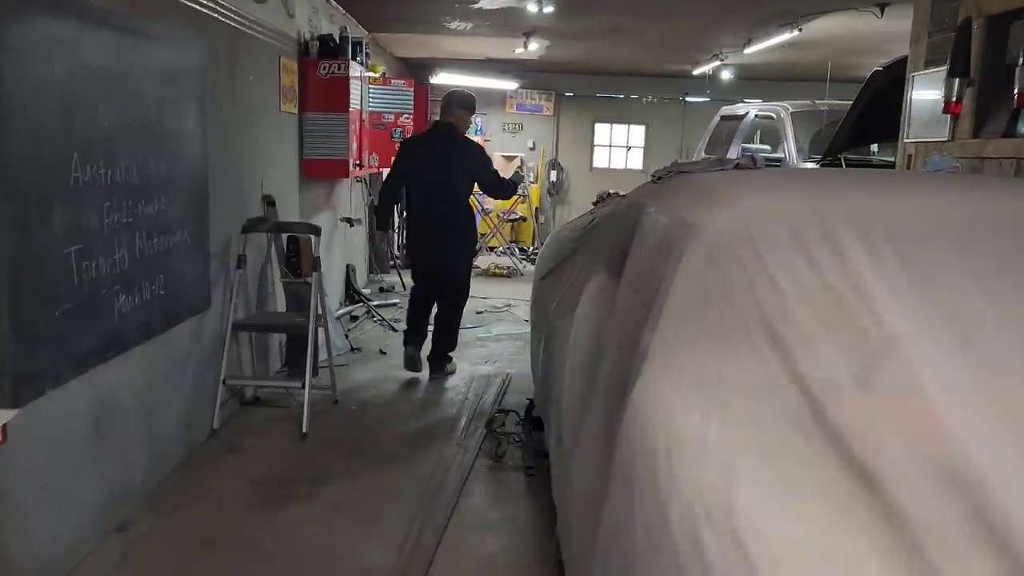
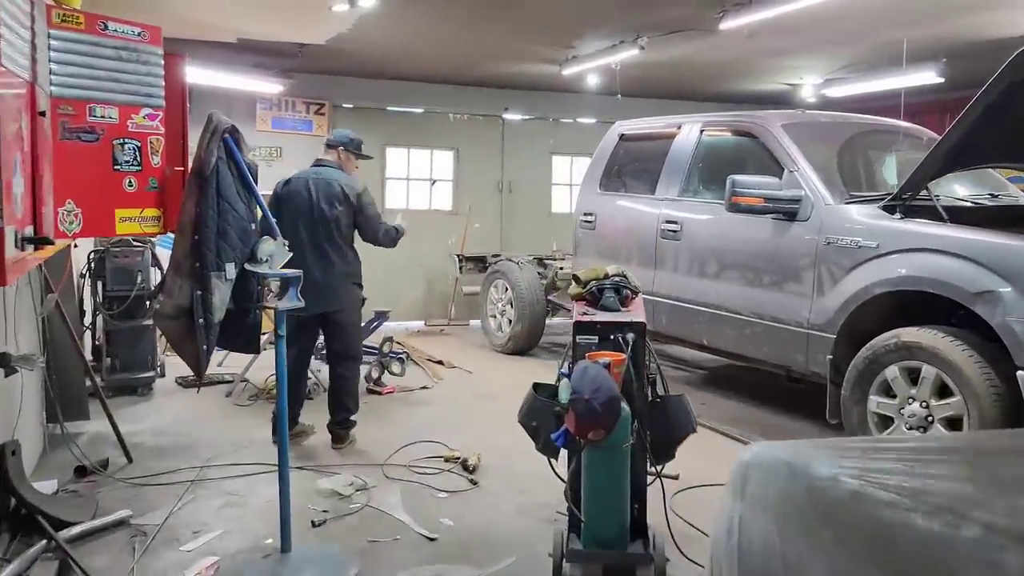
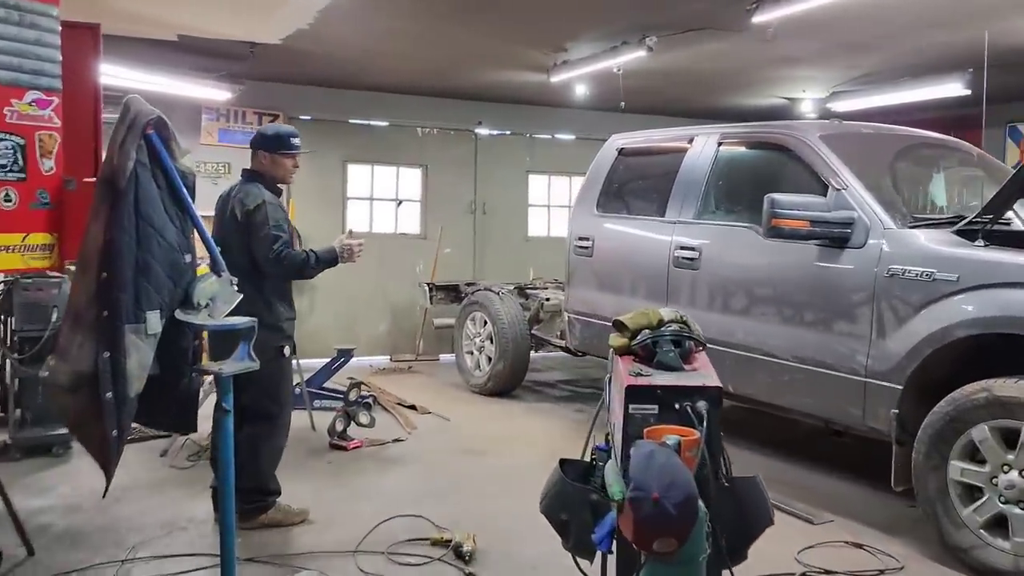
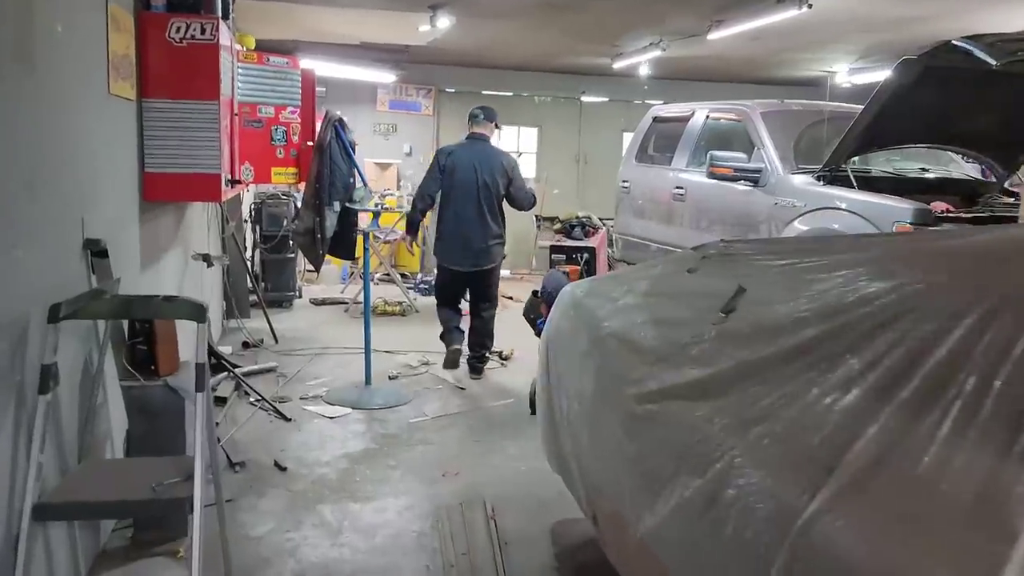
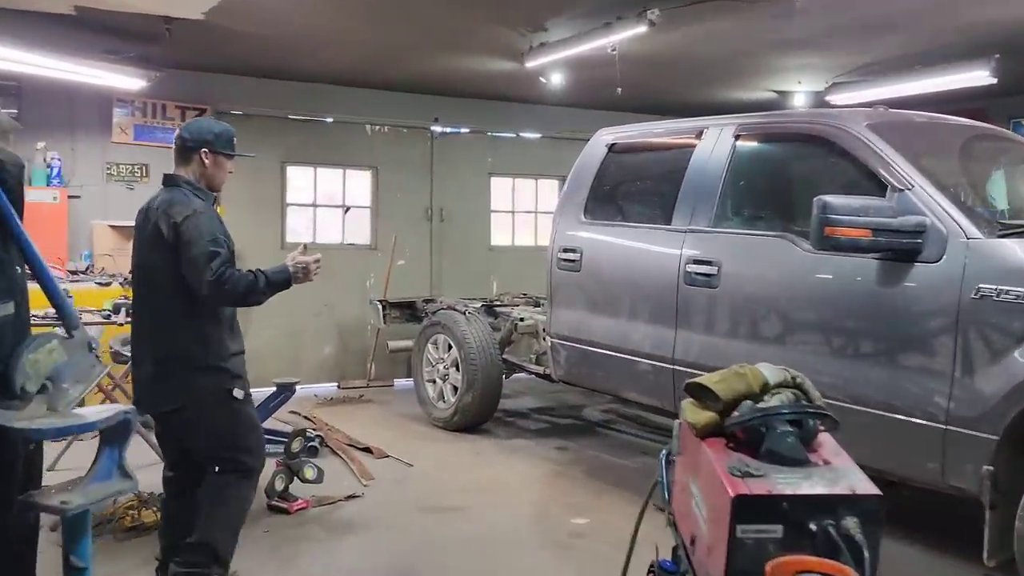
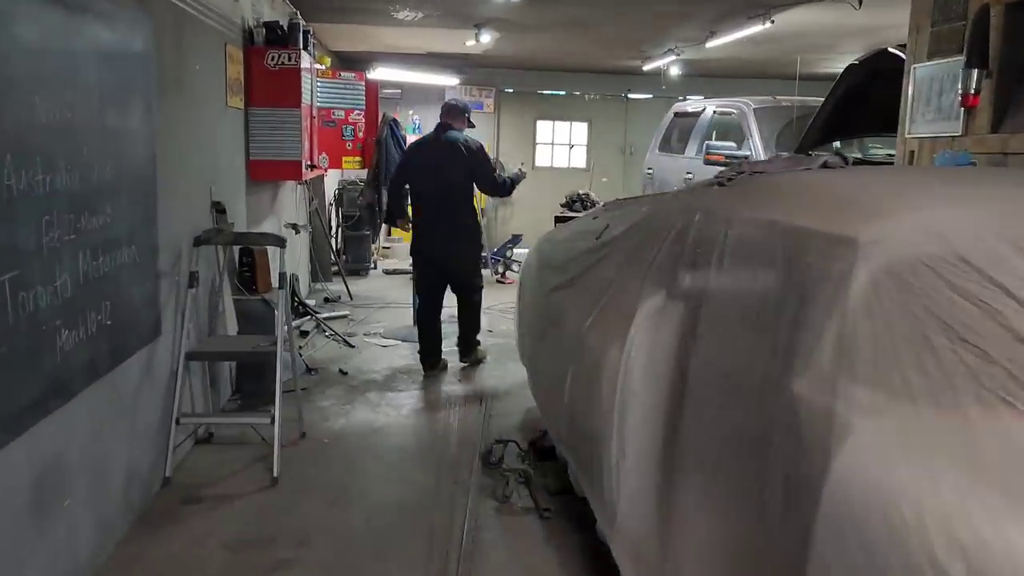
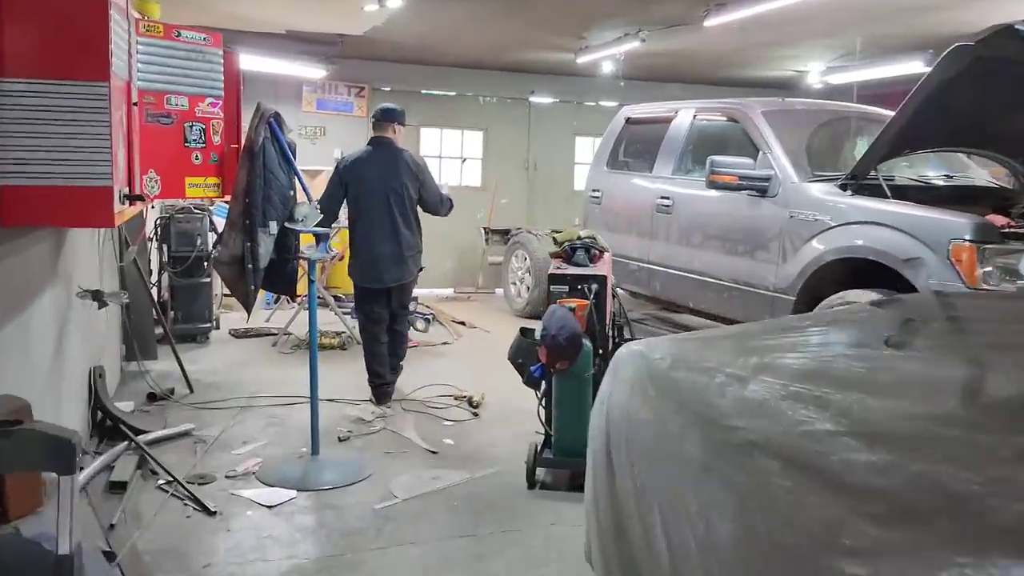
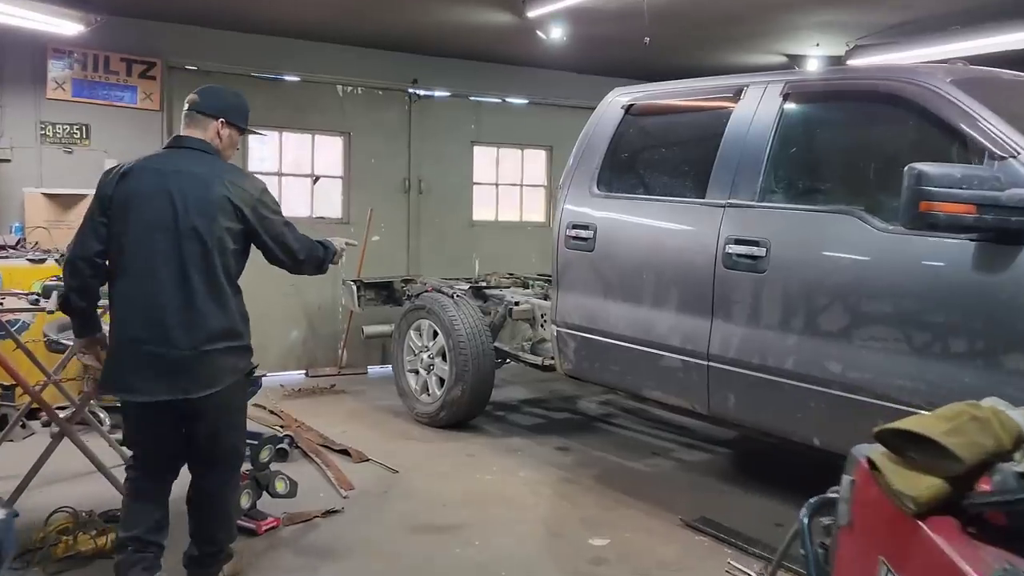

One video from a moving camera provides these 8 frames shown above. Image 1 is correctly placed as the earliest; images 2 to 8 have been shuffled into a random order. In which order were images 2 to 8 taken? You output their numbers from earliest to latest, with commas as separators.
6, 4, 7, 2, 3, 5, 8
